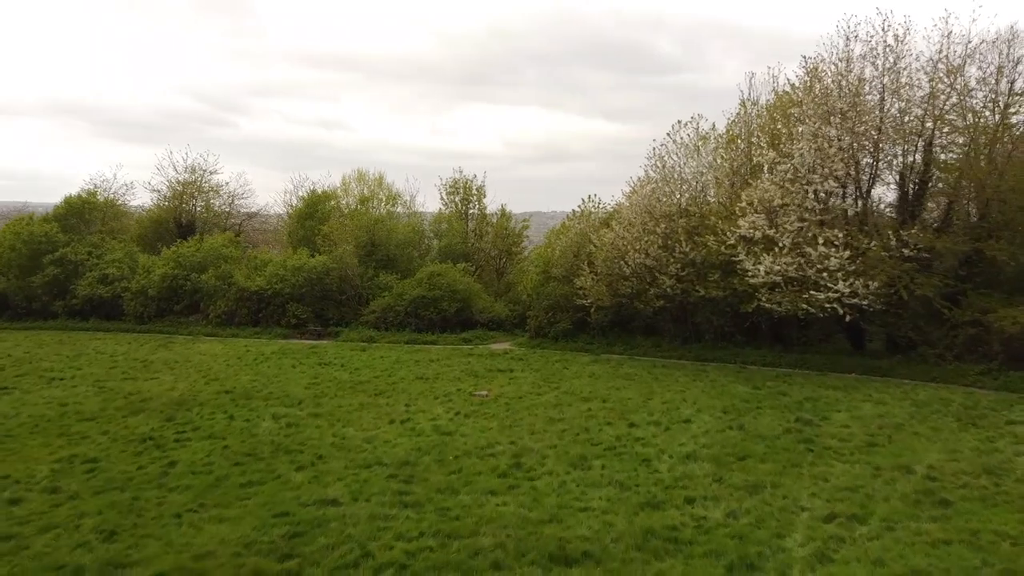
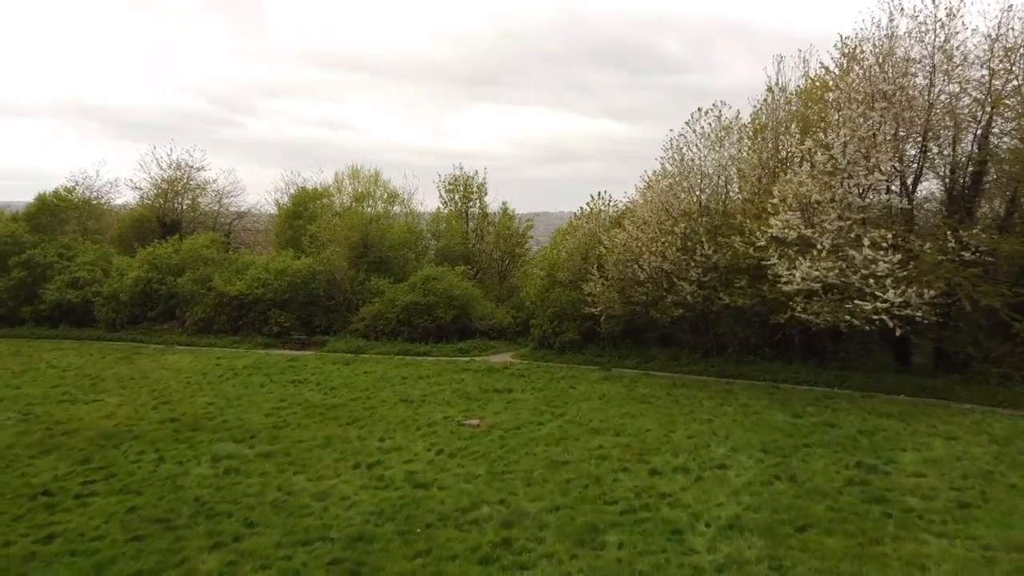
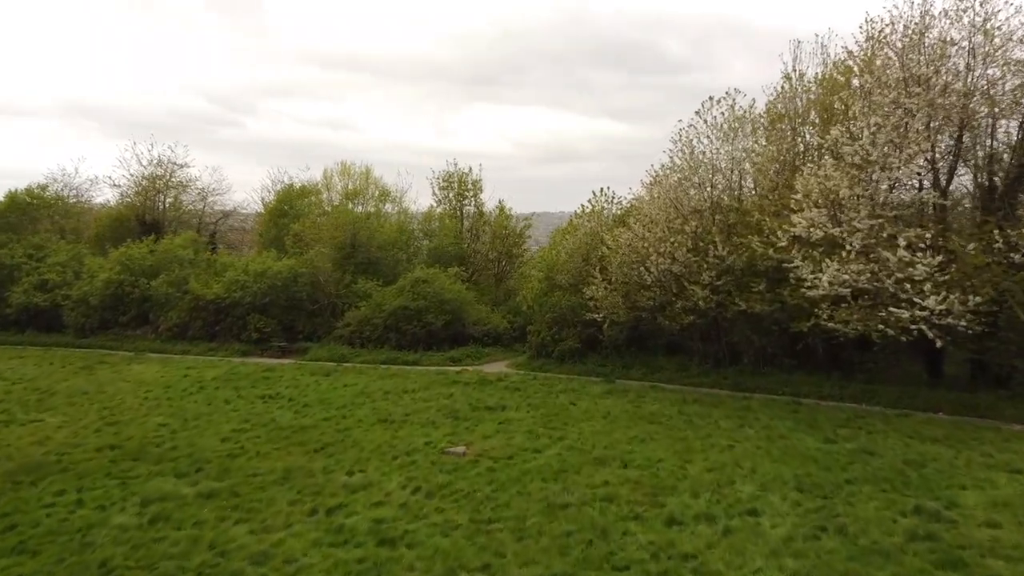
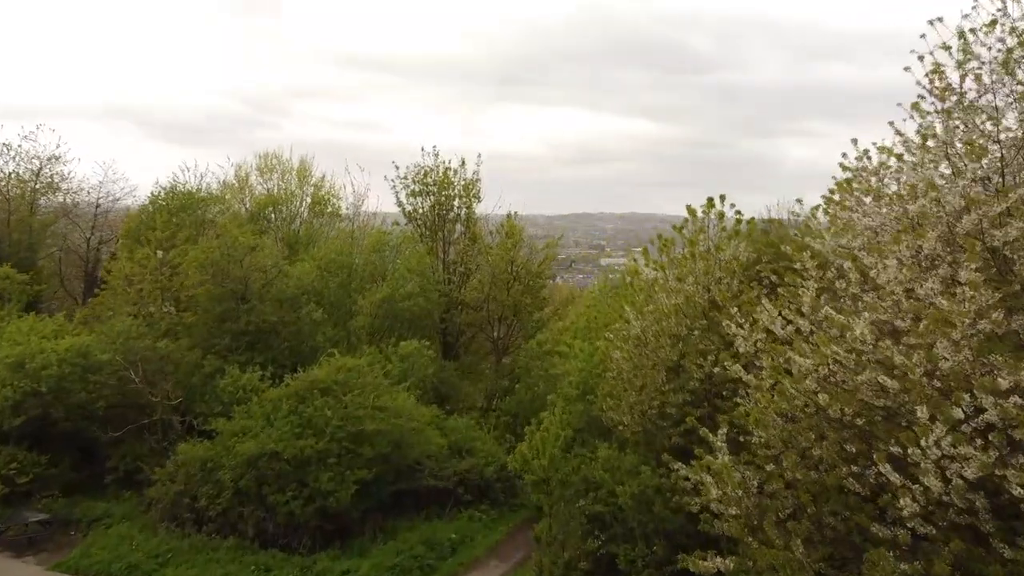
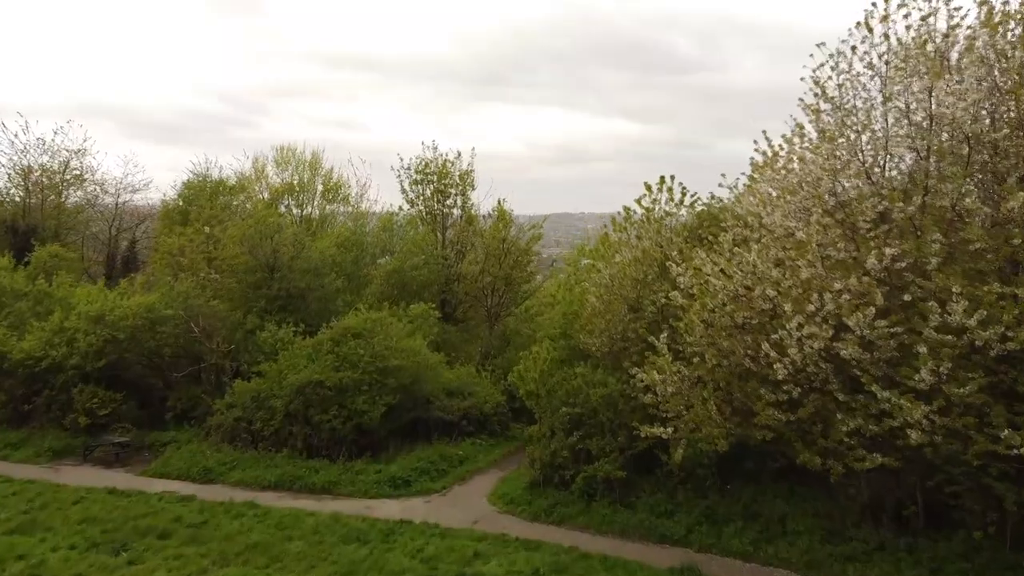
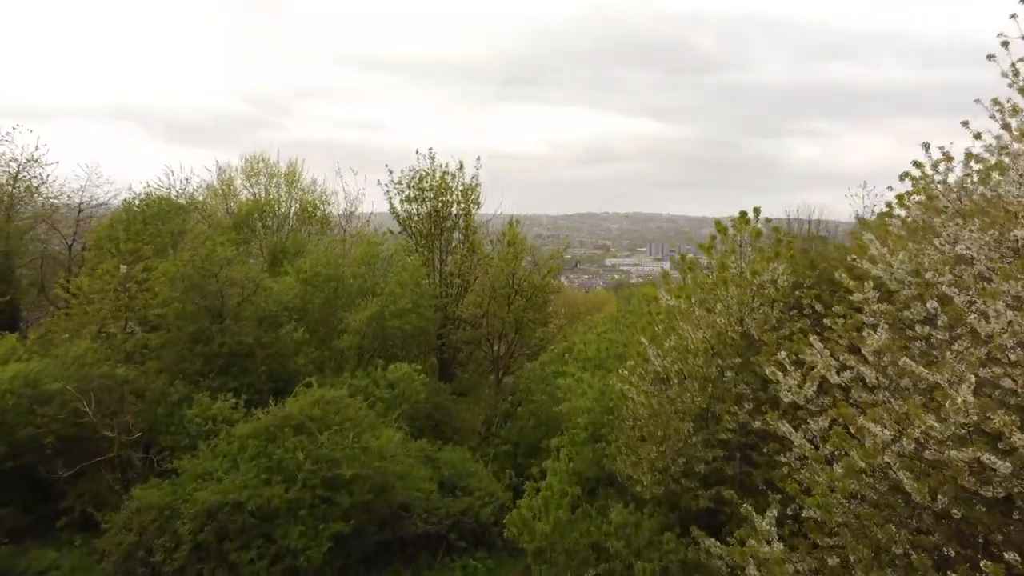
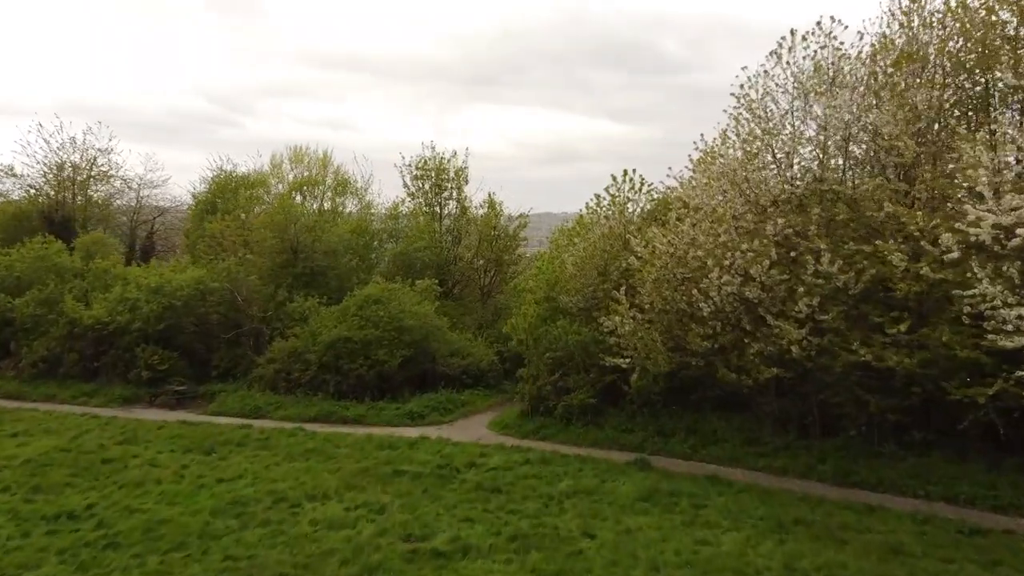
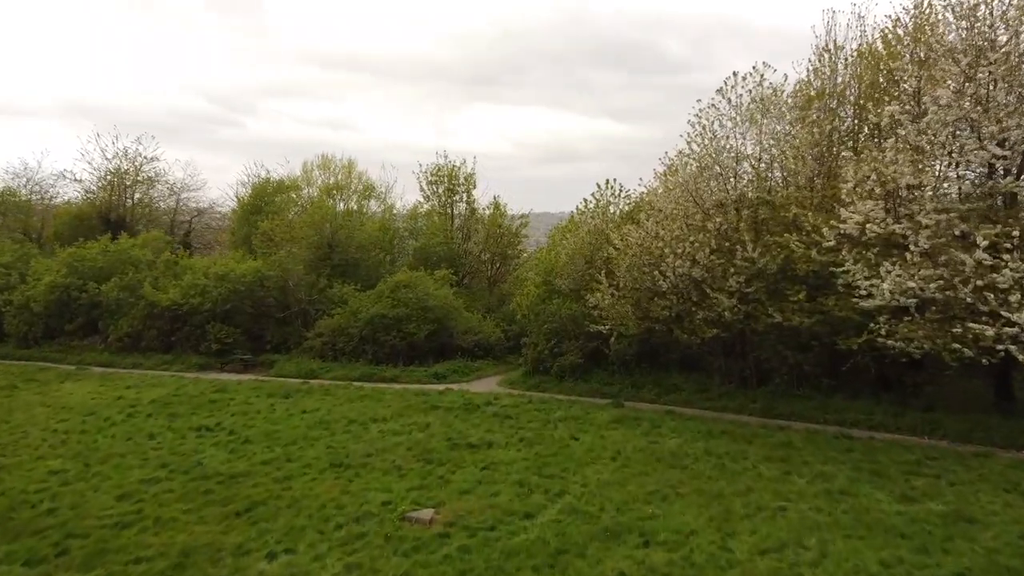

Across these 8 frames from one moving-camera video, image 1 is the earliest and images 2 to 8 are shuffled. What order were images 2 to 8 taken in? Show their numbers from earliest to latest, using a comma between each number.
2, 3, 8, 7, 5, 4, 6
